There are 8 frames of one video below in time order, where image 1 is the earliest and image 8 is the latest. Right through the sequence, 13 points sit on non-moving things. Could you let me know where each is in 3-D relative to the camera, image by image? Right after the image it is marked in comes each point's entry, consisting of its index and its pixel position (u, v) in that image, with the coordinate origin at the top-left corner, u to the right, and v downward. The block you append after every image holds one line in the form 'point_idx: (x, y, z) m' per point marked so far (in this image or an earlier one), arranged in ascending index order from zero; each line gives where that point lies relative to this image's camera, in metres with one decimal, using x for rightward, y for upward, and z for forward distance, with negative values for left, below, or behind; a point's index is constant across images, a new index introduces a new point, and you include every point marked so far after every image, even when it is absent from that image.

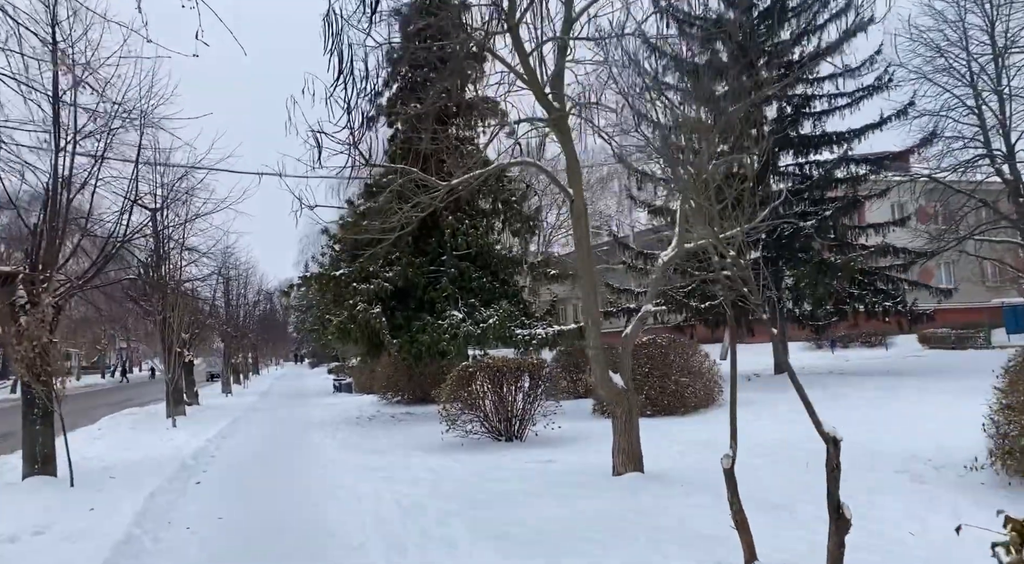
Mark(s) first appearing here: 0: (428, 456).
0: (-1.2, -2.4, +10.2) m
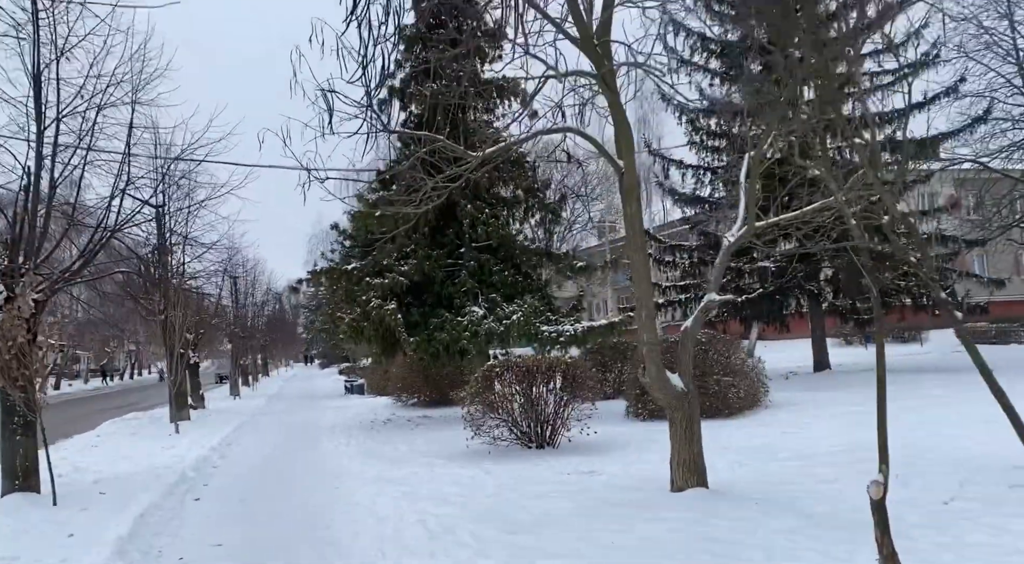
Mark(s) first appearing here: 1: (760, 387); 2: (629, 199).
0: (-0.7, -2.3, +9.2) m
1: (+4.2, -1.8, +12.7) m
2: (+1.0, +0.7, +6.7) m
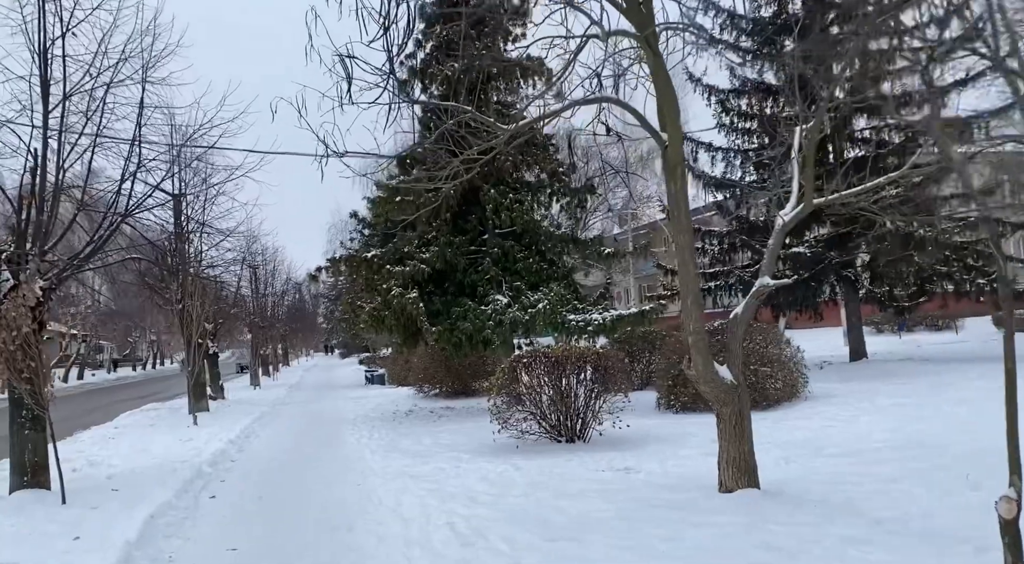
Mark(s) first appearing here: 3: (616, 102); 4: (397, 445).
0: (-0.4, -2.1, +8.8) m
1: (+4.7, -1.6, +12.1) m
2: (+1.3, +0.9, +6.1) m
3: (+0.9, +1.5, +6.3) m
4: (-1.6, -2.3, +10.5) m
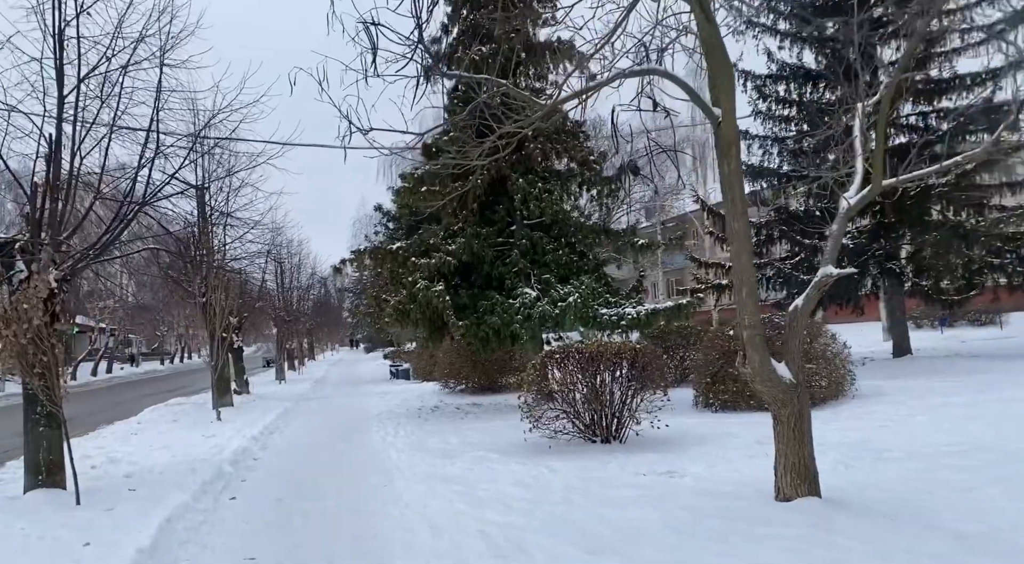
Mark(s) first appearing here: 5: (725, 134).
0: (0.0, -2.0, +8.3) m
1: (+5.1, -1.4, +11.5) m
2: (+1.6, +1.0, +5.6) m
3: (+1.2, +1.6, +5.7) m
4: (-1.2, -2.2, +10.1) m
5: (+1.6, +1.1, +5.6) m
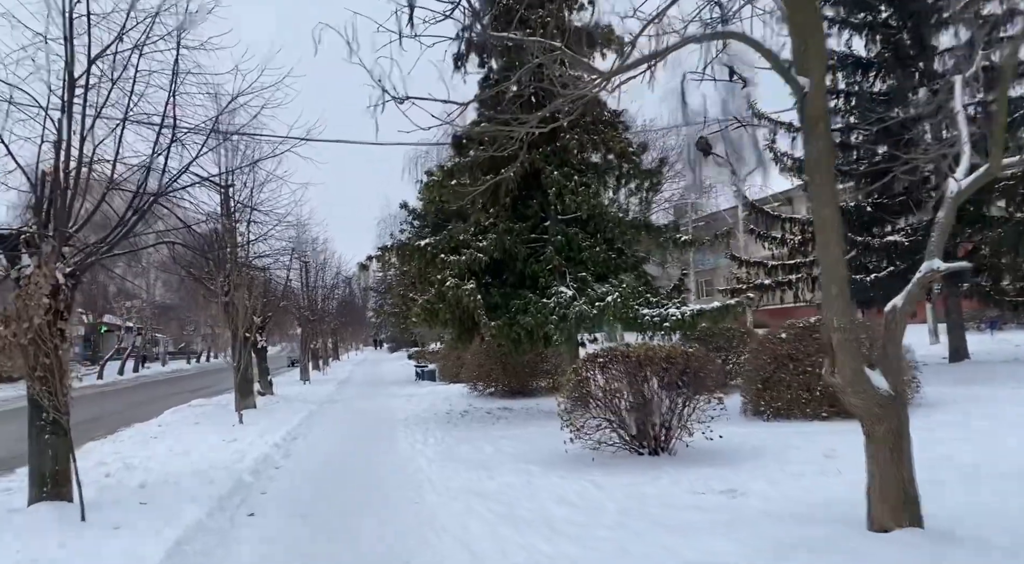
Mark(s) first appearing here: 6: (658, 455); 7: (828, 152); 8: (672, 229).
0: (+0.4, -2.0, +7.6) m
1: (+5.6, -1.4, +10.7) m
2: (+1.9, +1.0, +4.8) m
3: (+1.5, +1.6, +5.0) m
4: (-0.7, -2.1, +9.4) m
5: (+1.9, +1.1, +4.8) m
6: (+1.6, -1.9, +8.4) m
7: (+2.0, +0.8, +4.8) m
8: (+2.8, +0.9, +13.0) m
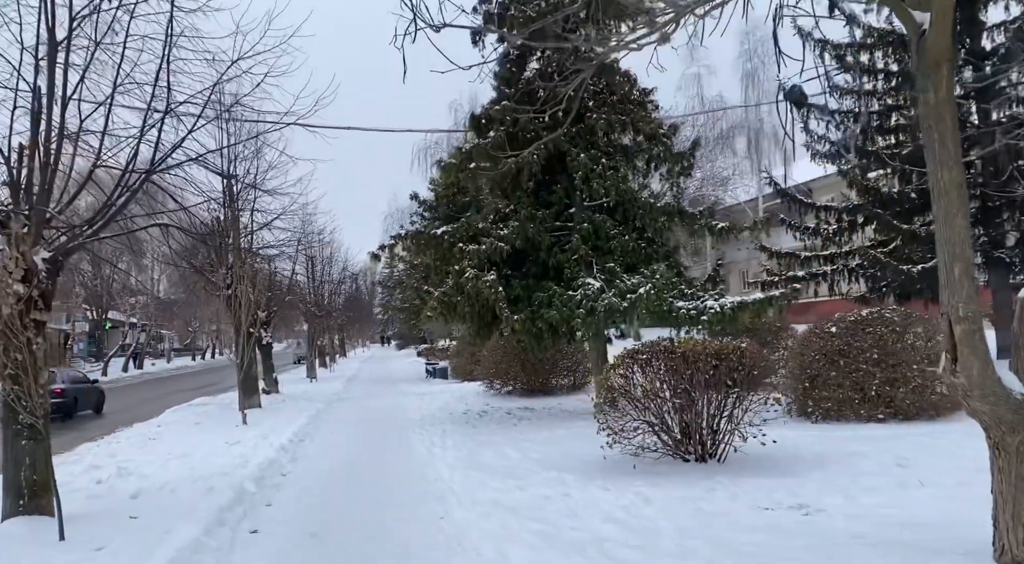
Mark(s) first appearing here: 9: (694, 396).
0: (+0.7, -1.9, +6.8) m
1: (+6.0, -1.3, +9.8) m
2: (+2.2, +1.1, +4.0) m
3: (+1.8, +1.7, +4.1) m
4: (-0.4, -2.0, +8.6) m
5: (+2.2, +1.2, +4.0) m
6: (+2.0, -1.8, +7.6) m
7: (+2.3, +0.9, +4.0) m
8: (+3.2, +1.1, +12.2) m
9: (+1.8, -1.1, +7.6) m
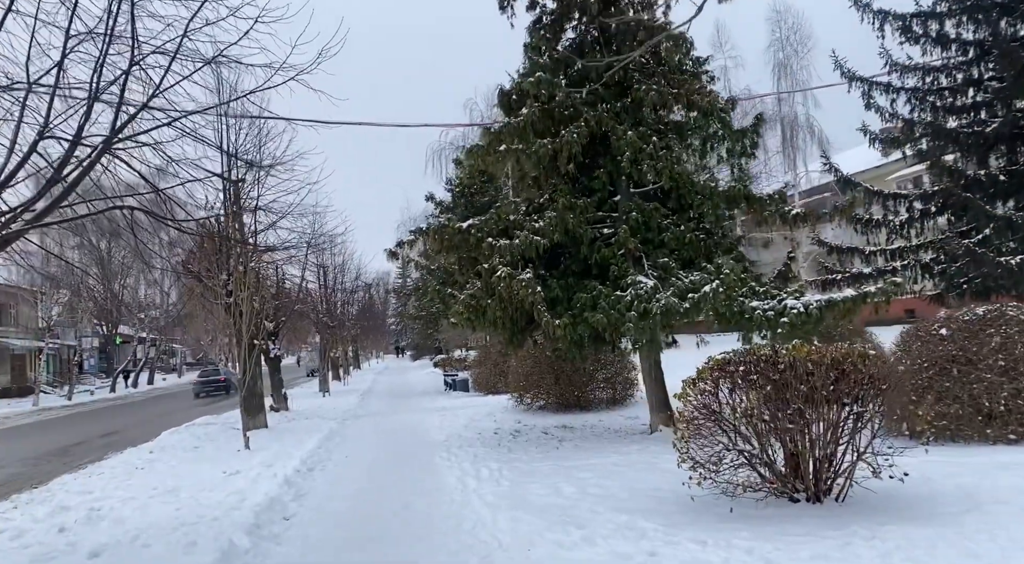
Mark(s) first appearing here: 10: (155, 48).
0: (+1.2, -1.8, +5.1) m
1: (+6.5, -1.2, +8.0) m
2: (+2.6, +1.2, +2.3) m
3: (+2.2, +1.8, +2.5) m
4: (+0.1, -2.0, +7.0) m
5: (+2.6, +1.4, +2.3) m
6: (+2.5, -1.7, +5.9) m
7: (+2.7, +1.1, +2.3) m
8: (+3.7, +1.1, +10.5) m
9: (+2.3, -1.1, +5.9) m
10: (-2.8, +1.8, +5.8) m
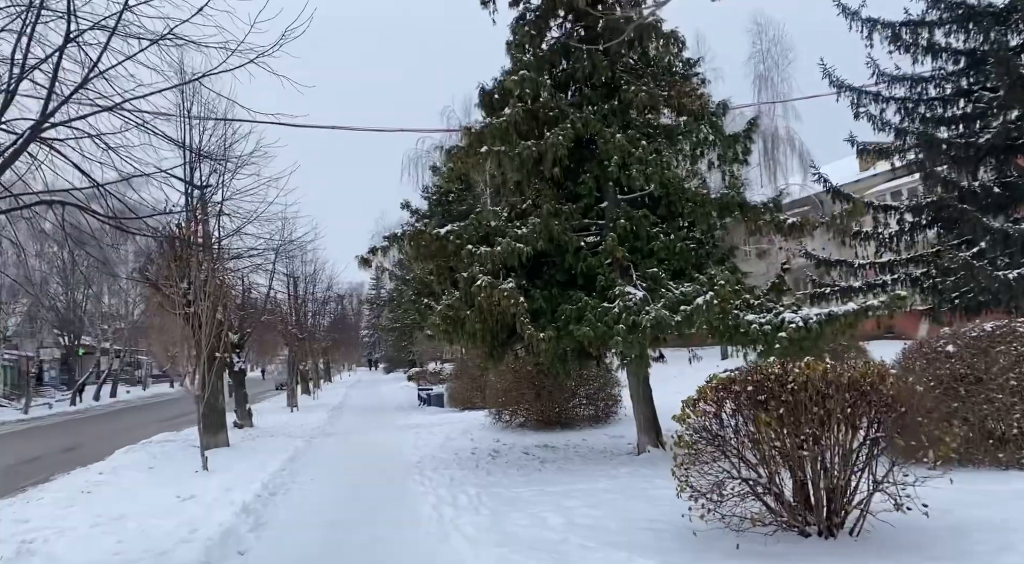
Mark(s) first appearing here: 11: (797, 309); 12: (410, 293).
0: (+1.1, -1.9, +4.5) m
1: (+6.3, -1.3, +7.6) m
2: (+2.6, +1.2, +1.8) m
3: (+2.2, +1.8, +2.0) m
4: (0.0, -2.1, +6.3) m
5: (+2.6, +1.3, +1.8) m
6: (+2.3, -1.8, +5.4) m
7: (+2.7, +1.0, +1.8) m
8: (+3.4, +0.9, +10.0) m
9: (+2.2, -1.1, +5.3) m
10: (-2.8, +1.8, +5.1) m
11: (+3.5, -0.3, +9.2) m
12: (-1.8, -0.2, +12.9) m
